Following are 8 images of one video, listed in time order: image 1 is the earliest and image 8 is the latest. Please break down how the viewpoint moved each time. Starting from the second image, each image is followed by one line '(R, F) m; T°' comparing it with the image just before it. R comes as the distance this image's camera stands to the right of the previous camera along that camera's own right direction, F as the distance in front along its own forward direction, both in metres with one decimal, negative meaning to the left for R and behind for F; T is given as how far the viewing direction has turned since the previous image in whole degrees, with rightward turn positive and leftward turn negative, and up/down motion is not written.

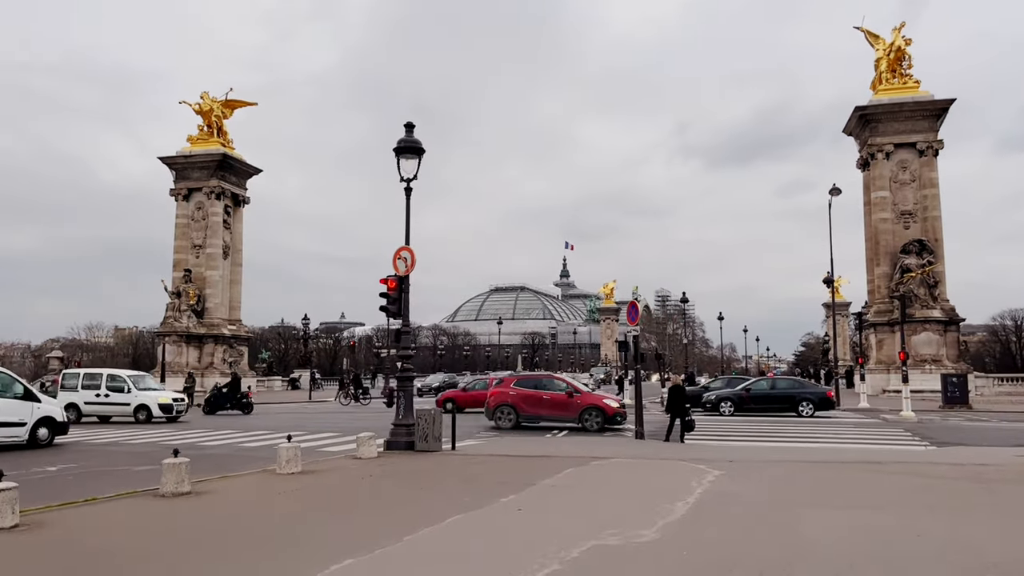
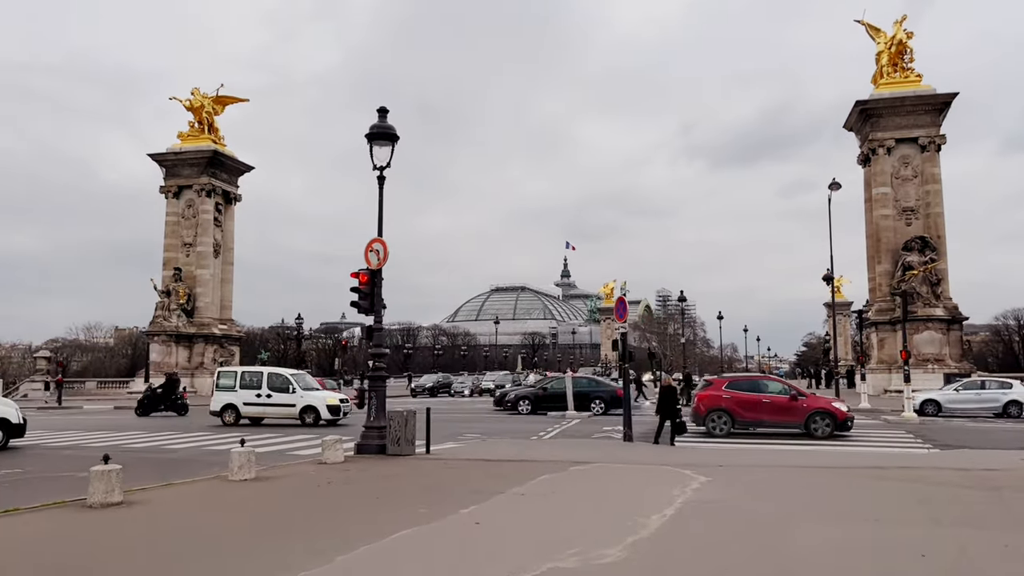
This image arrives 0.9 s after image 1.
(+0.5, +1.0) m; 0°
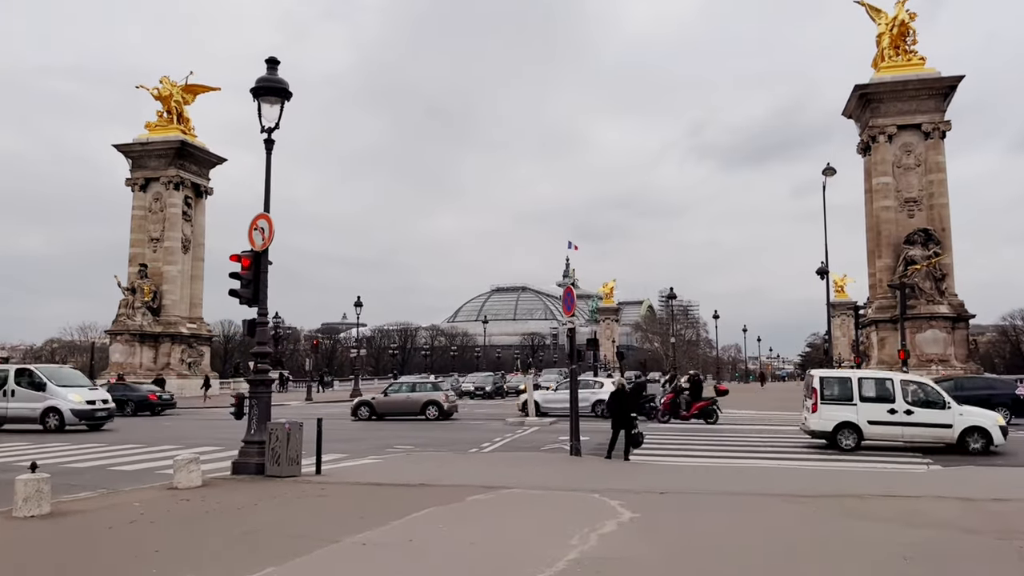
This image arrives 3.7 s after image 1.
(+1.6, +2.8) m; 0°
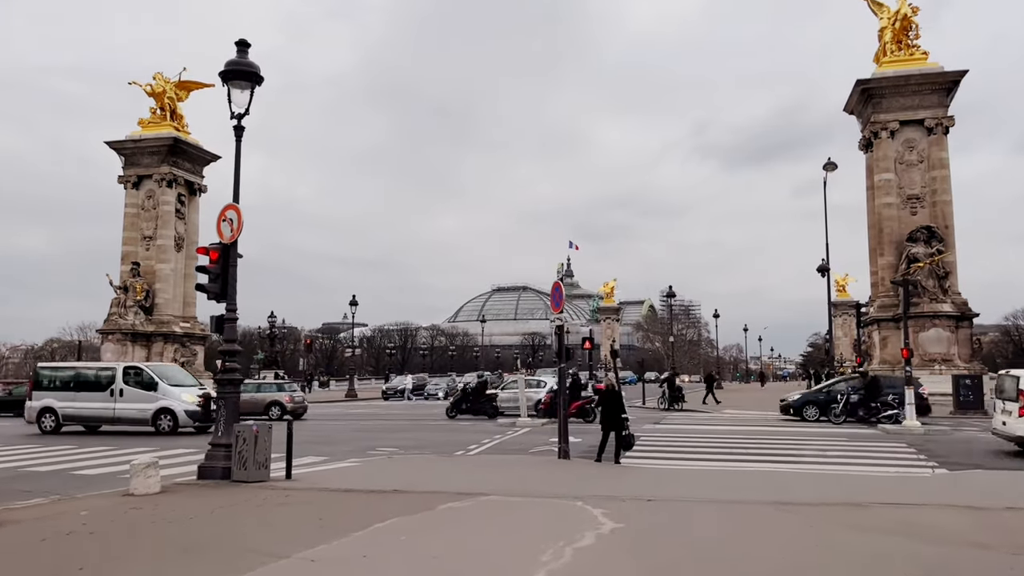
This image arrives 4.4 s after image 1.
(+0.3, +0.7) m; 0°
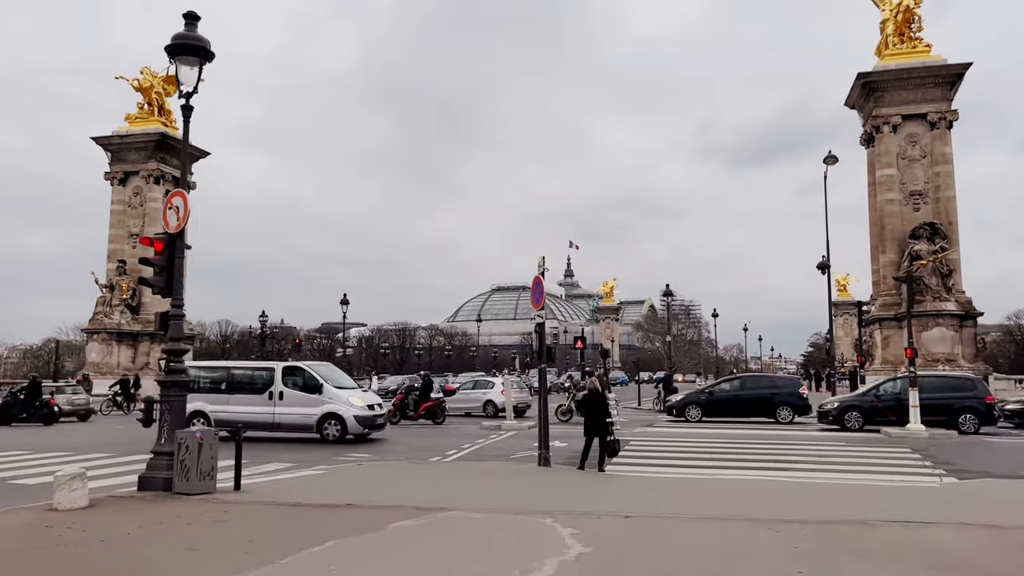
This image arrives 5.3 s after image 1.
(+0.4, +1.1) m; 0°
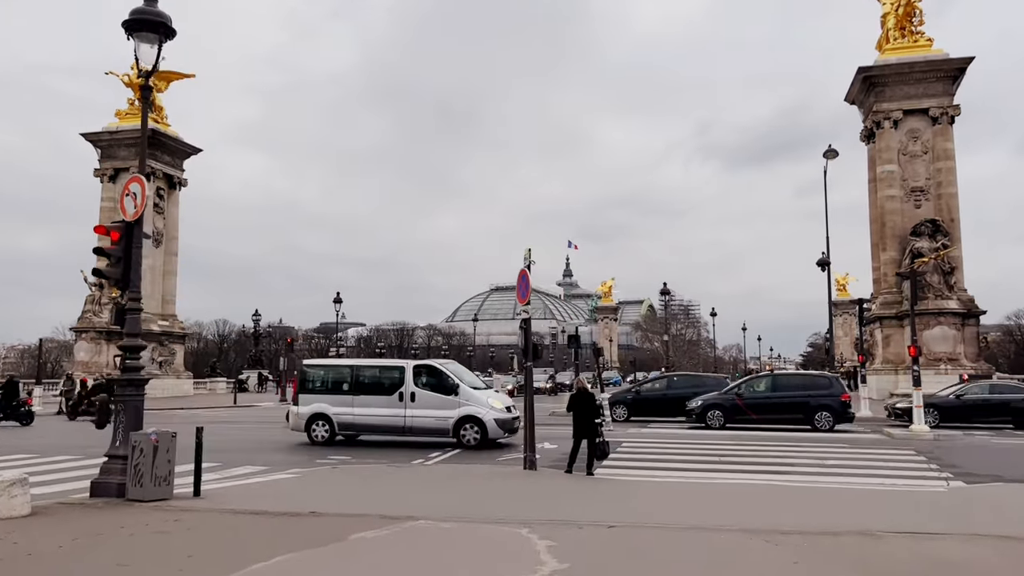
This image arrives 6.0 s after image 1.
(+0.3, +0.8) m; 0°
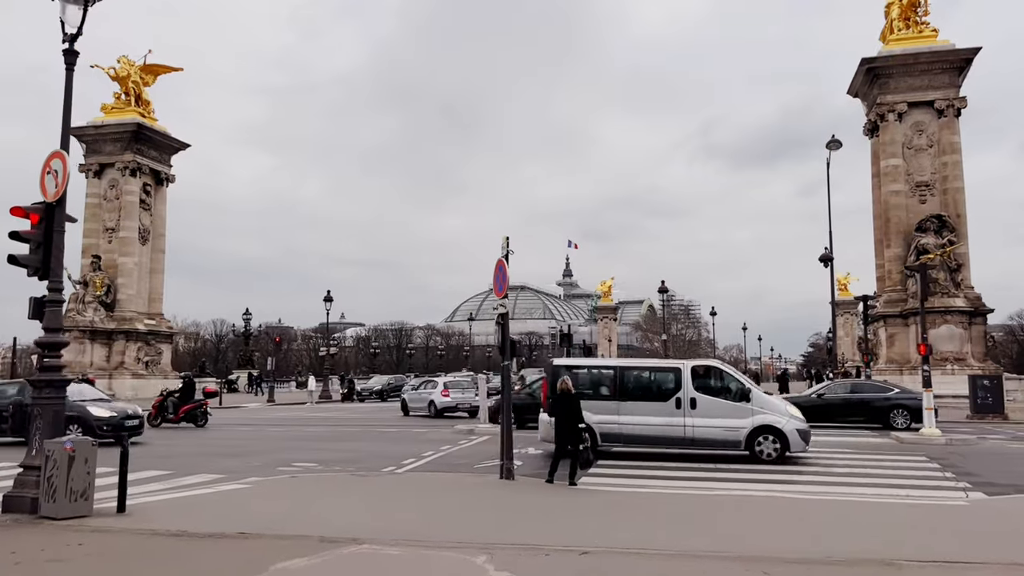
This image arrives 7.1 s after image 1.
(+0.4, +1.3) m; 0°
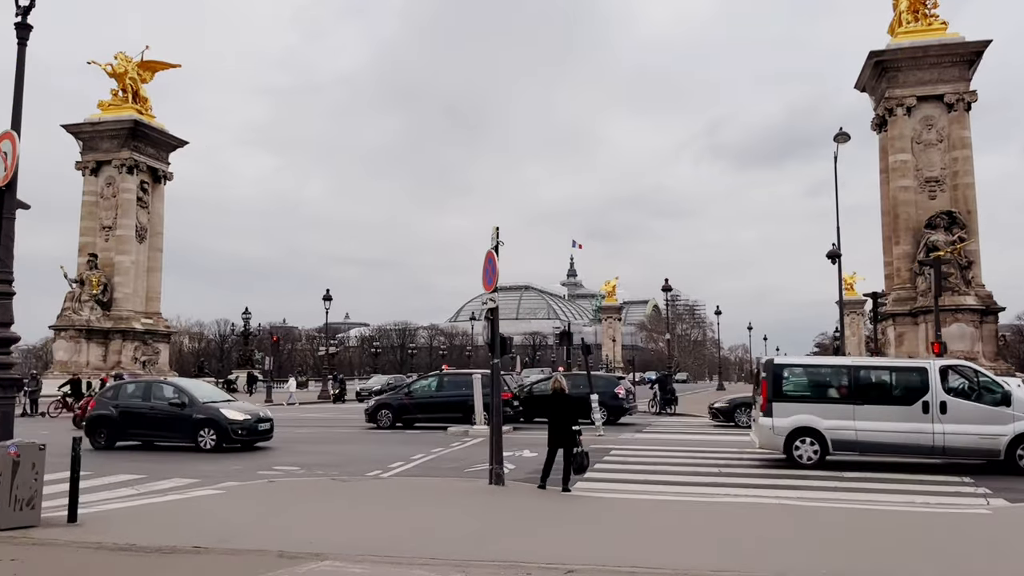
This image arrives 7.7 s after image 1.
(+0.2, +0.8) m; 0°
